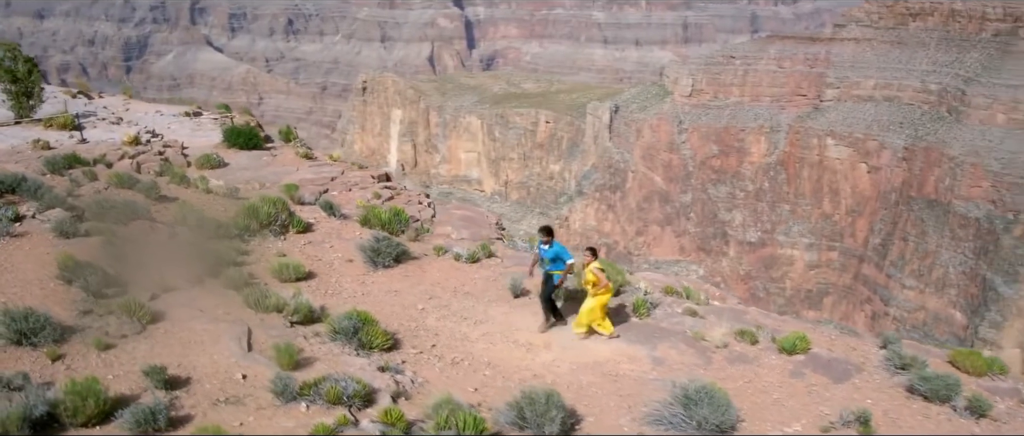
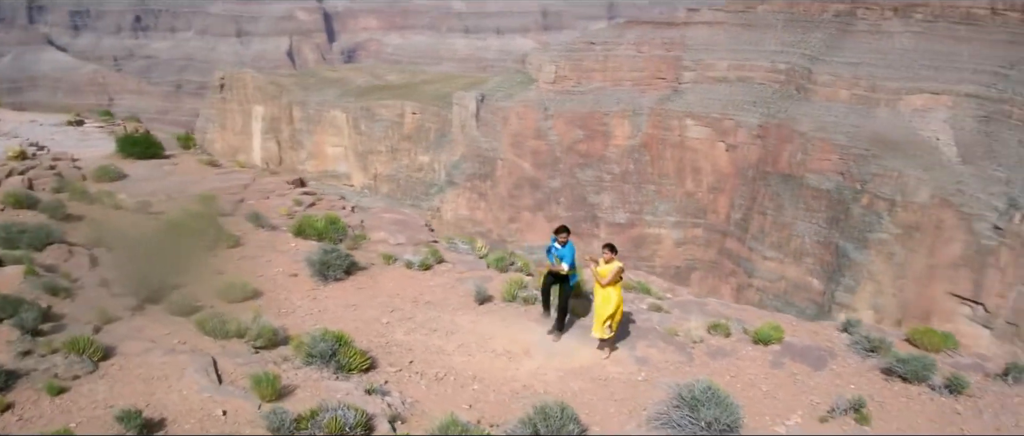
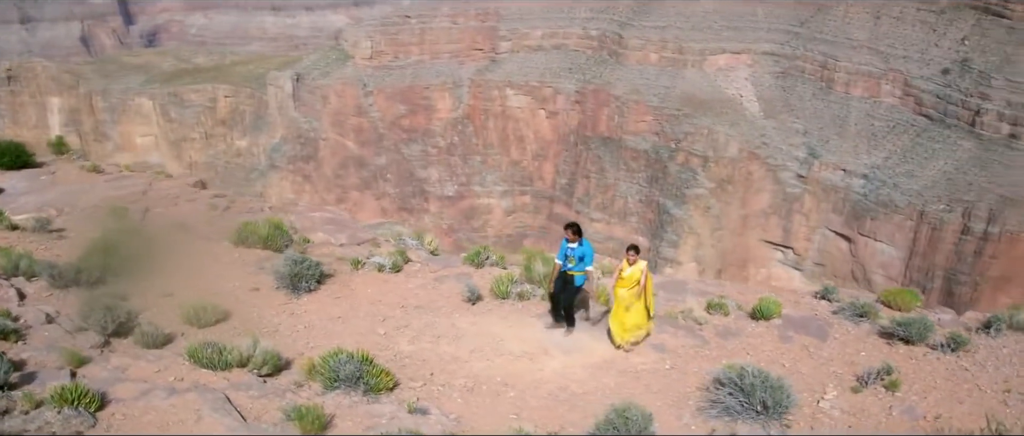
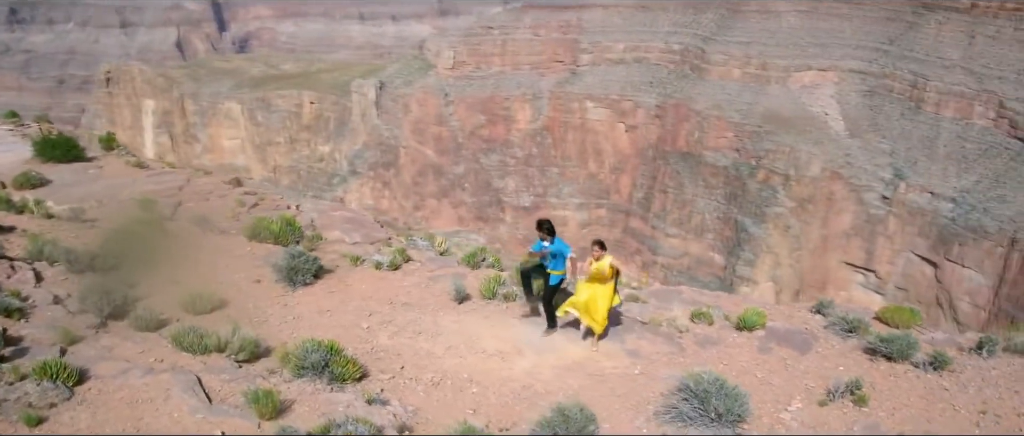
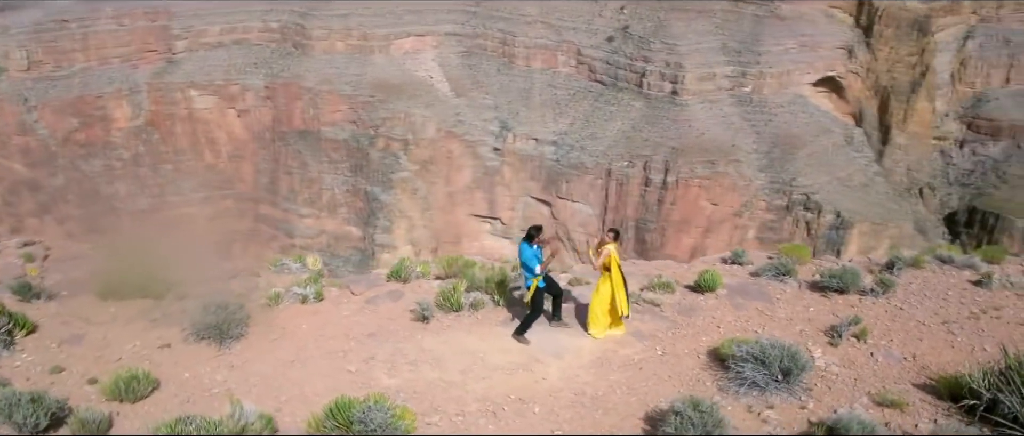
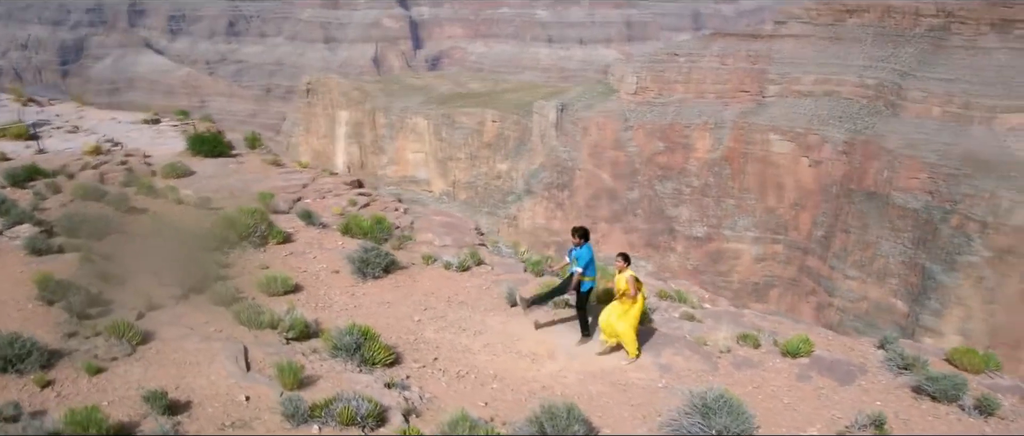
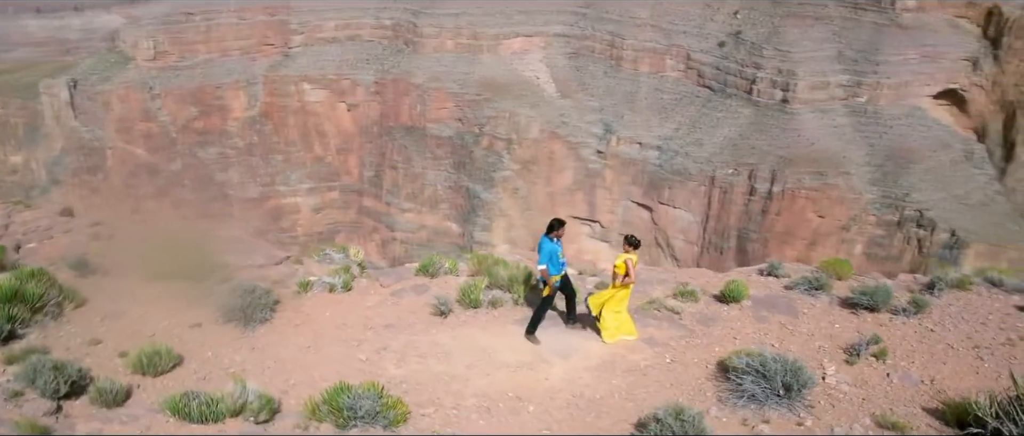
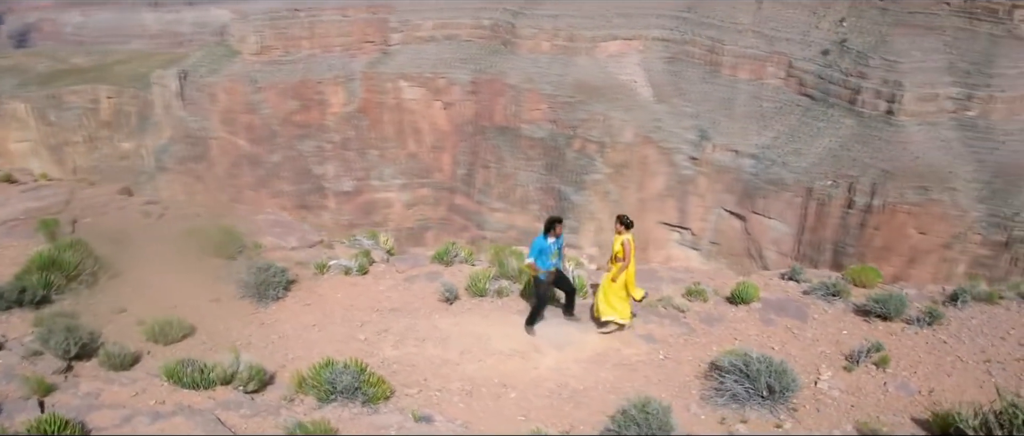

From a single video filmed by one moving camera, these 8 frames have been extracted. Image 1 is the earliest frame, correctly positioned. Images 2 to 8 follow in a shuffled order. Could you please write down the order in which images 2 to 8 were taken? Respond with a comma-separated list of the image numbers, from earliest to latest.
6, 2, 4, 3, 8, 7, 5
